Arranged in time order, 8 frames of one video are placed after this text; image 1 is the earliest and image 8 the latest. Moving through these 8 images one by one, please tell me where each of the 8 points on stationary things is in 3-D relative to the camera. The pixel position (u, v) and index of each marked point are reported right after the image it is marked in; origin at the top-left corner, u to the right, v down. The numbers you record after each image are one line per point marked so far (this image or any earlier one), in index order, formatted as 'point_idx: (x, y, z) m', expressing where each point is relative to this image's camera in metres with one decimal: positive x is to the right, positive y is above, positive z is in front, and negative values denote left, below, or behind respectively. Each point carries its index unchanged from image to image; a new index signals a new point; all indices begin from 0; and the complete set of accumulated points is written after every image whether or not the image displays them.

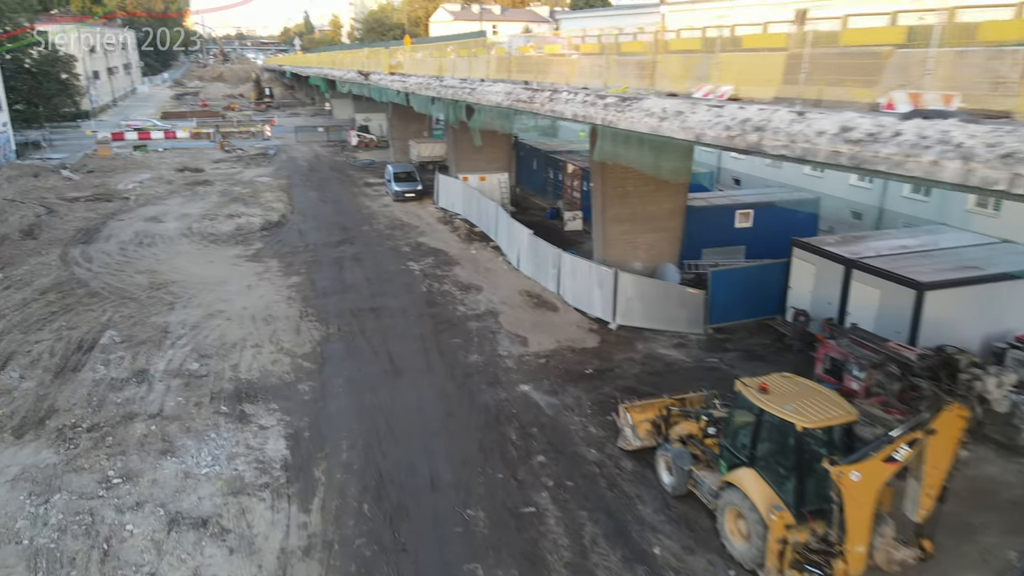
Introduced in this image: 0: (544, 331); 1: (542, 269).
0: (+0.7, -1.0, +16.3) m
1: (+0.8, +0.5, +19.1) m
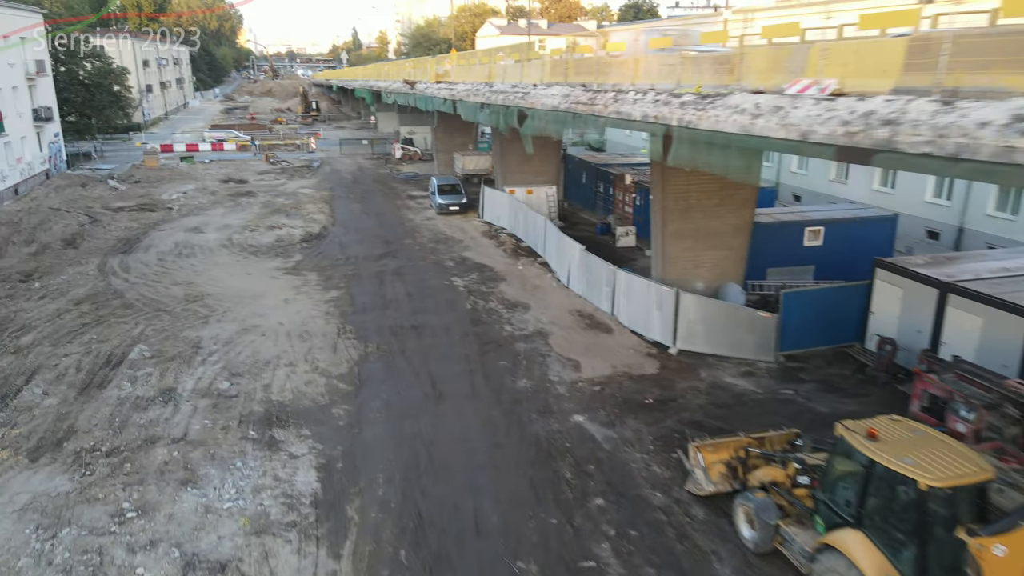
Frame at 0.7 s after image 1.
0: (+1.8, -1.4, +15.0) m
1: (+2.0, 0.0, +17.9) m
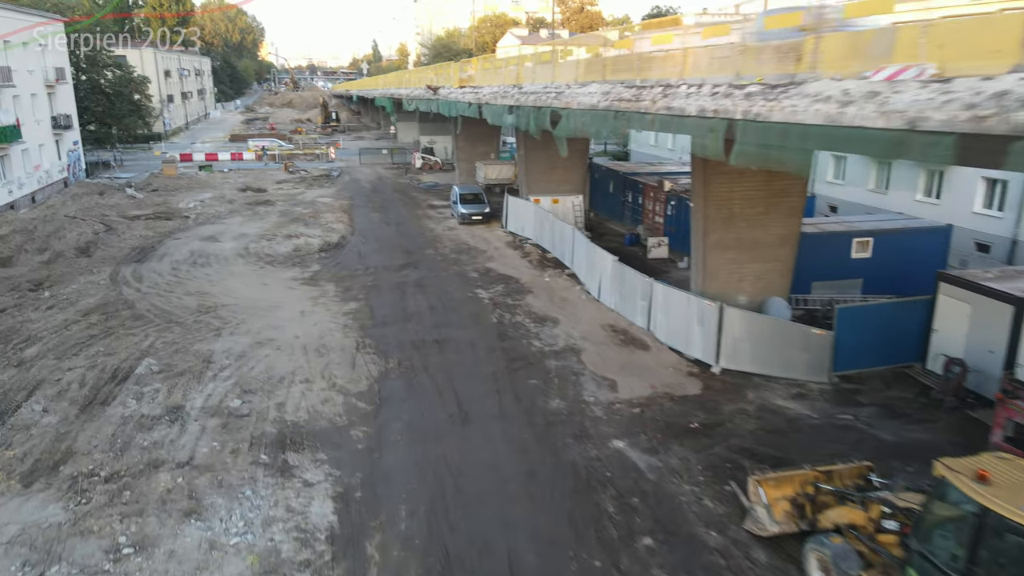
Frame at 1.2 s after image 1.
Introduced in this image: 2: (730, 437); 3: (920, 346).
0: (+2.3, -1.6, +14.0) m
1: (+2.6, -0.3, +16.8) m
2: (+3.4, -2.3, +11.5) m
3: (+7.7, -1.1, +13.9) m
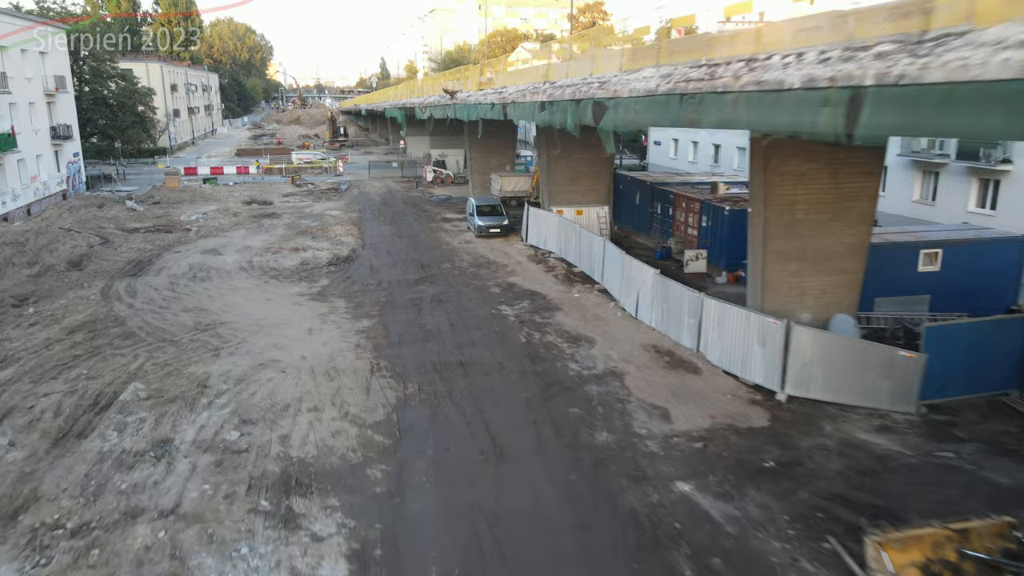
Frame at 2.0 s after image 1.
0: (+2.9, -1.9, +12.2) m
1: (+3.3, -0.6, +15.1) m
2: (+4.0, -2.5, +9.7) m
3: (+8.3, -1.4, +12.1) m
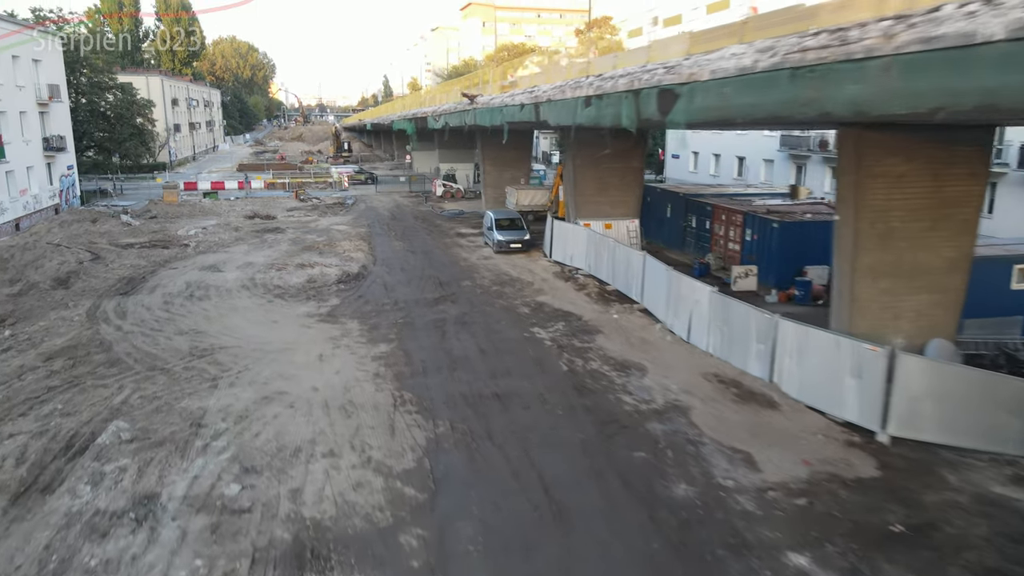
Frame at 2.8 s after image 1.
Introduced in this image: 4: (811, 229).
0: (+3.7, -2.2, +10.3) m
1: (+4.0, -1.0, +13.2) m
2: (+4.7, -2.7, +7.7) m
3: (+9.0, -1.6, +10.2) m
4: (+7.5, +1.5, +18.6) m
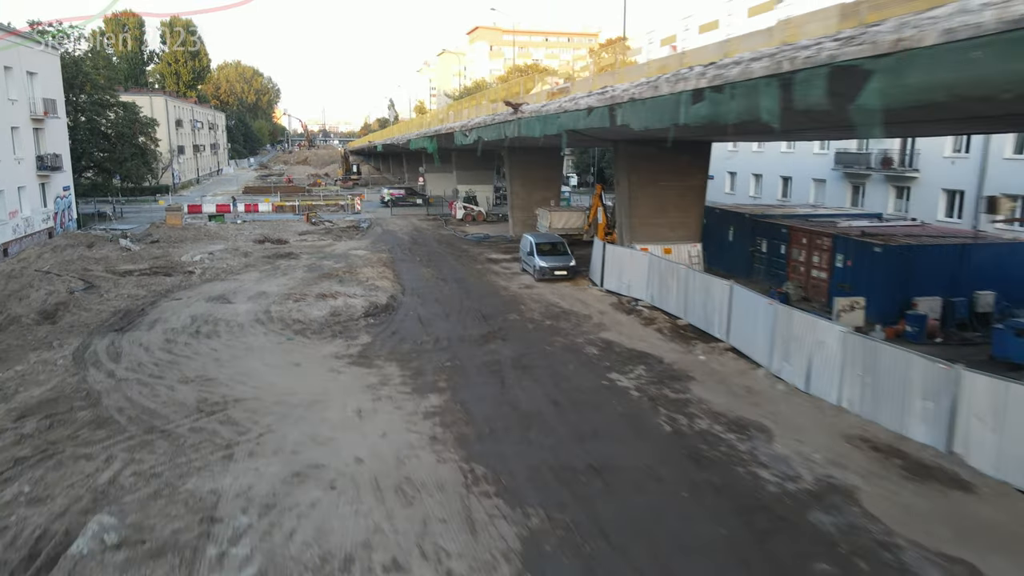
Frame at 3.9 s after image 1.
0: (+5.0, -2.6, +7.5) m
1: (+5.3, -1.6, +10.5) m
2: (+6.0, -3.1, +4.9) m
3: (+10.3, -2.1, +7.4) m
4: (+8.8, +0.7, +15.9) m
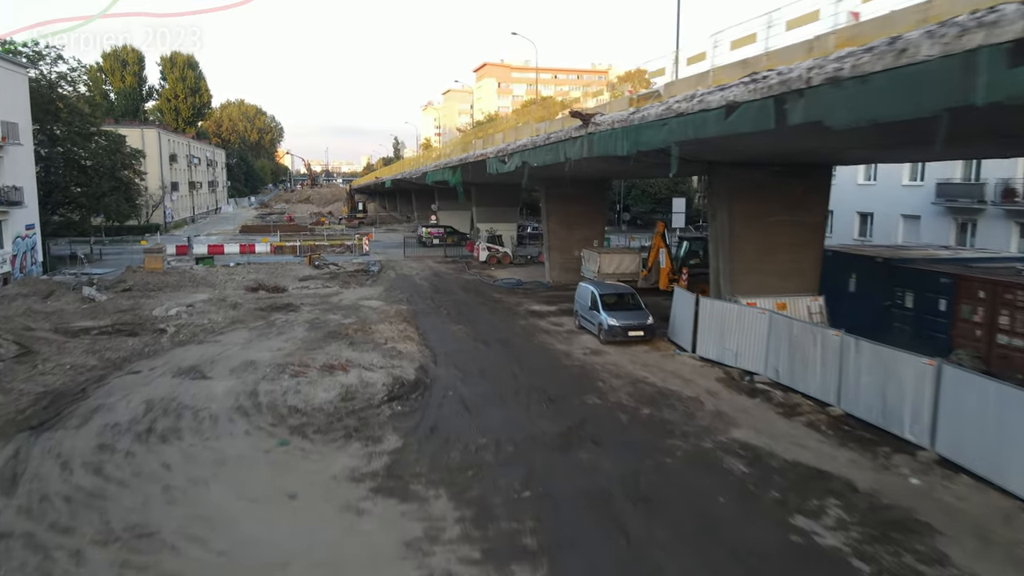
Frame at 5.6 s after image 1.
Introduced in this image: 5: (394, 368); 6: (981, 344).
0: (+6.4, -3.4, +2.4) m
1: (+6.7, -2.4, +5.5) m
2: (+7.4, -3.7, -0.2) m
3: (+11.7, -2.8, +2.4) m
4: (+10.2, -0.4, +11.0) m
5: (-2.4, -1.6, +15.0) m
6: (+8.8, -1.0, +13.8) m
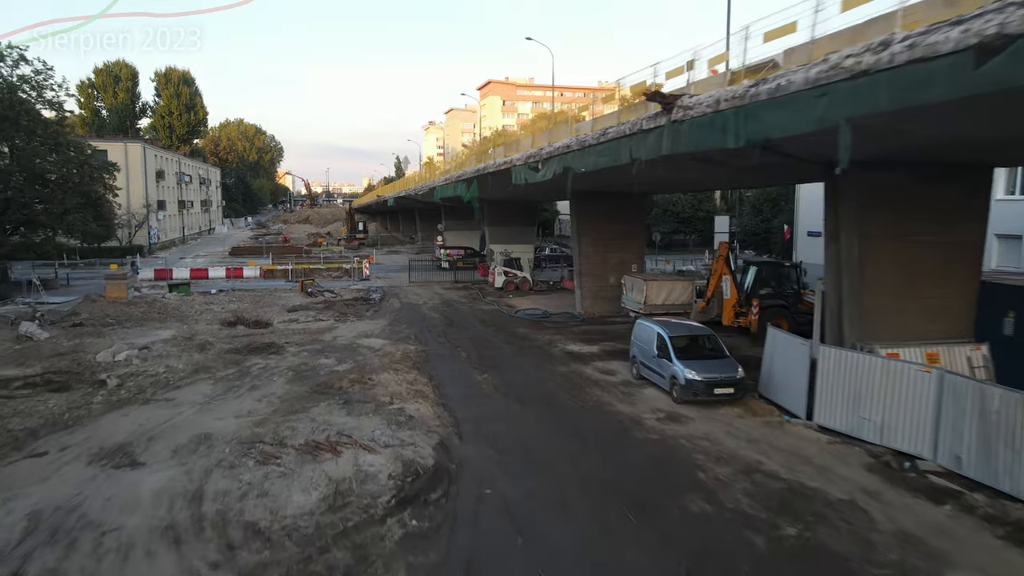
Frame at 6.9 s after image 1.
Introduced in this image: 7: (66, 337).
0: (+7.2, -3.7, -1.9) m
1: (+7.5, -2.8, +1.2) m
2: (+8.2, -3.9, -4.5) m
3: (+12.5, -3.1, -1.9) m
4: (+11.0, -1.0, +6.8) m
5: (-1.6, -2.3, +10.7) m
6: (+9.6, -1.7, +9.6) m
7: (-11.3, -1.3, +18.7) m
